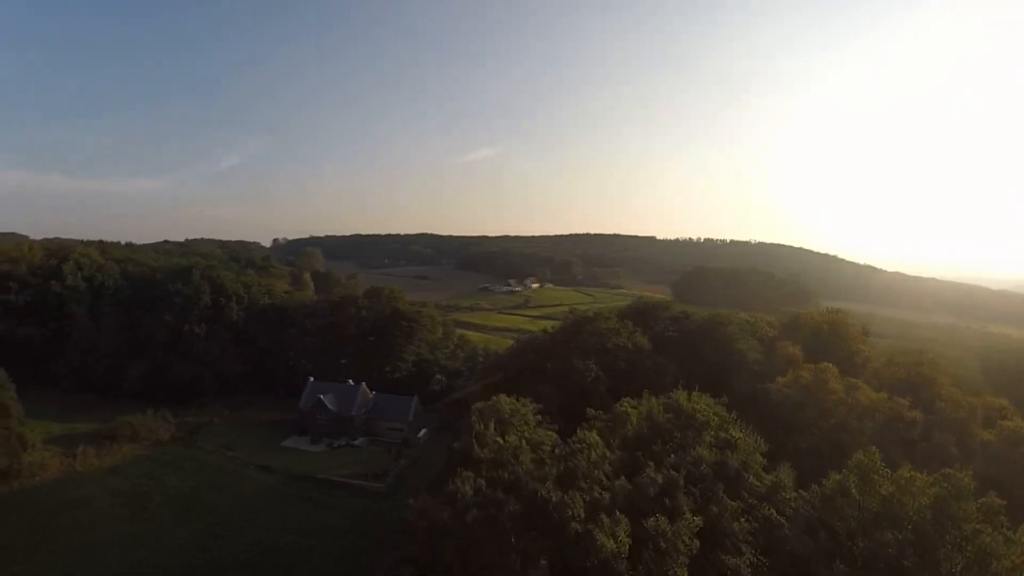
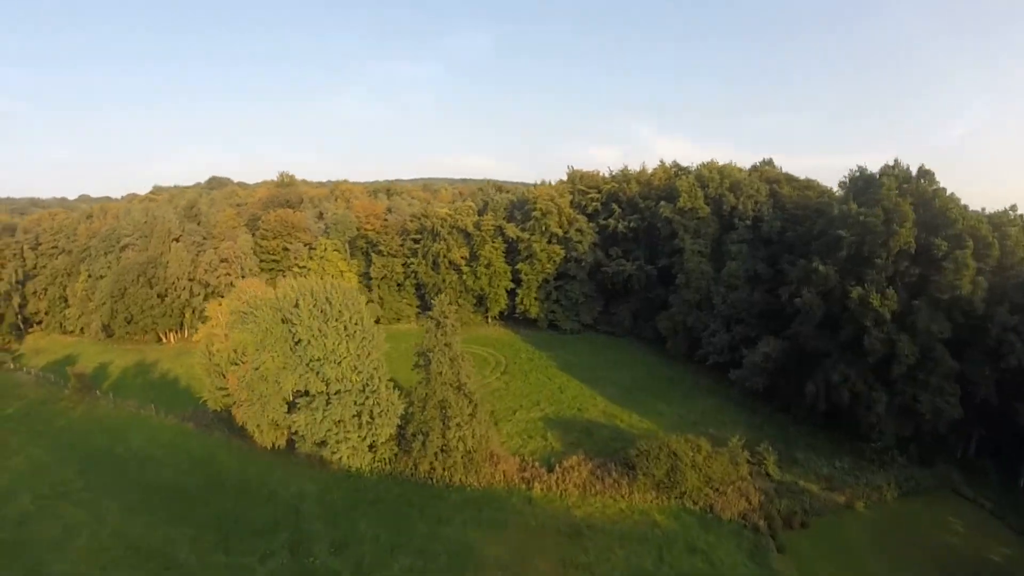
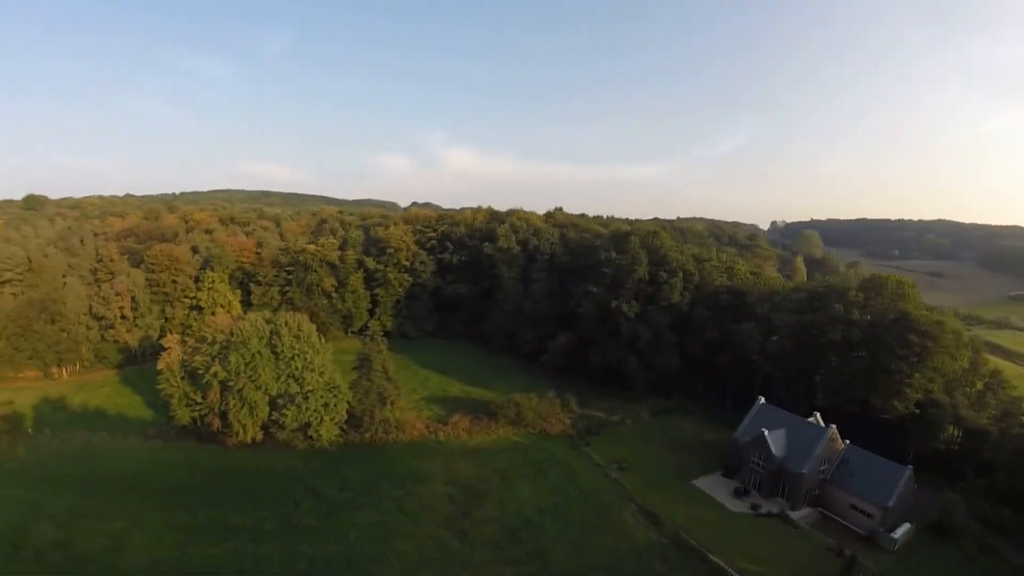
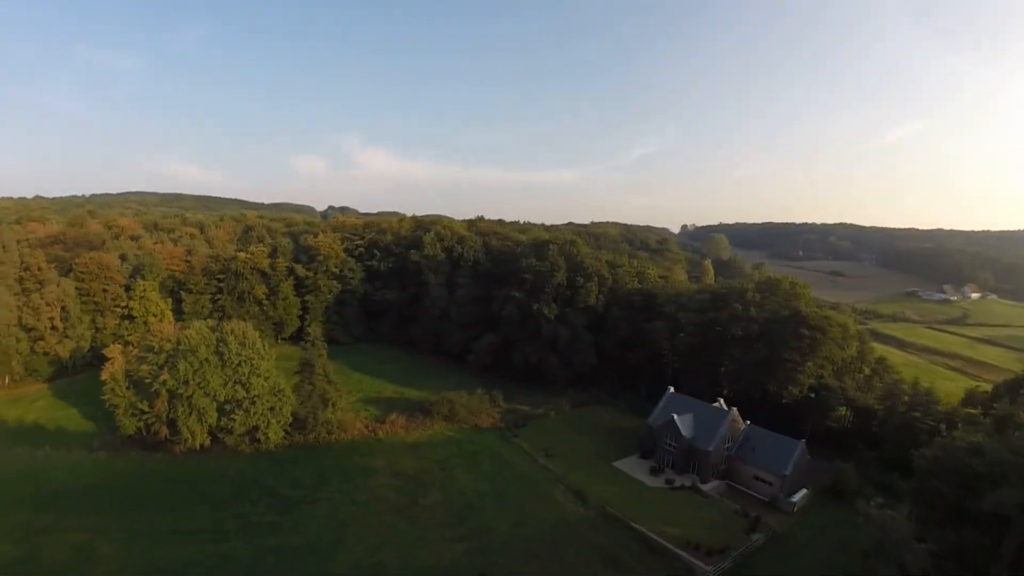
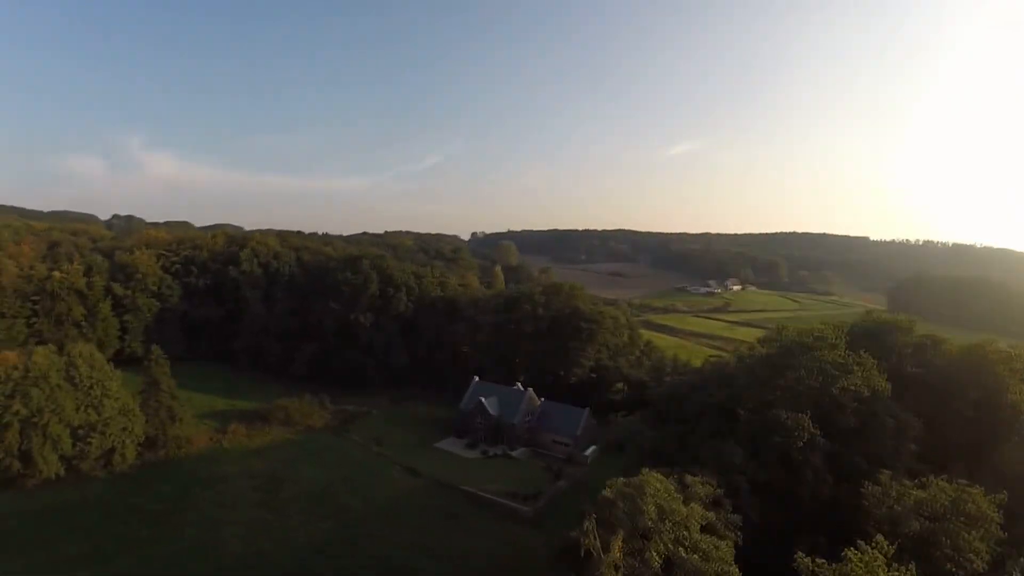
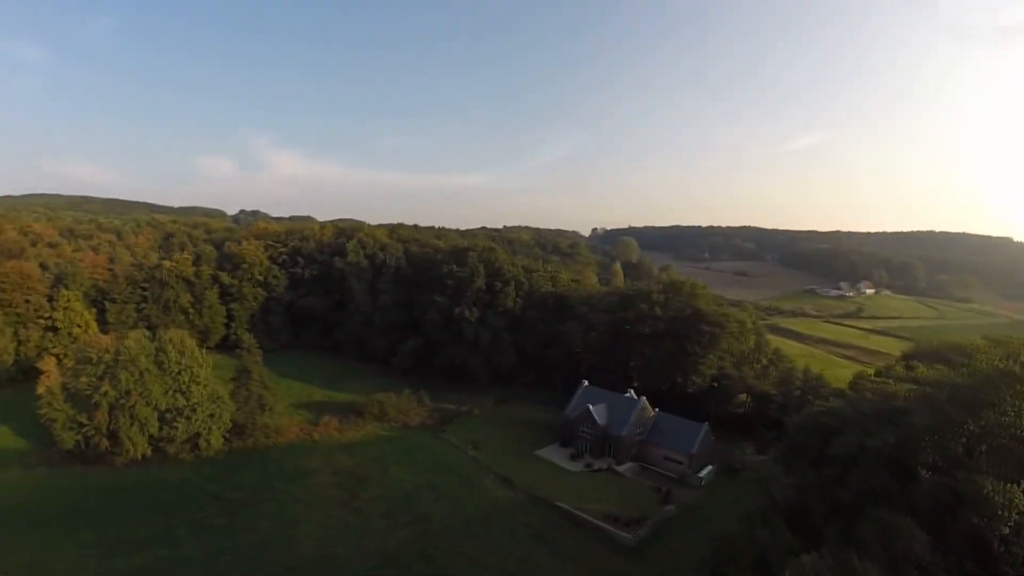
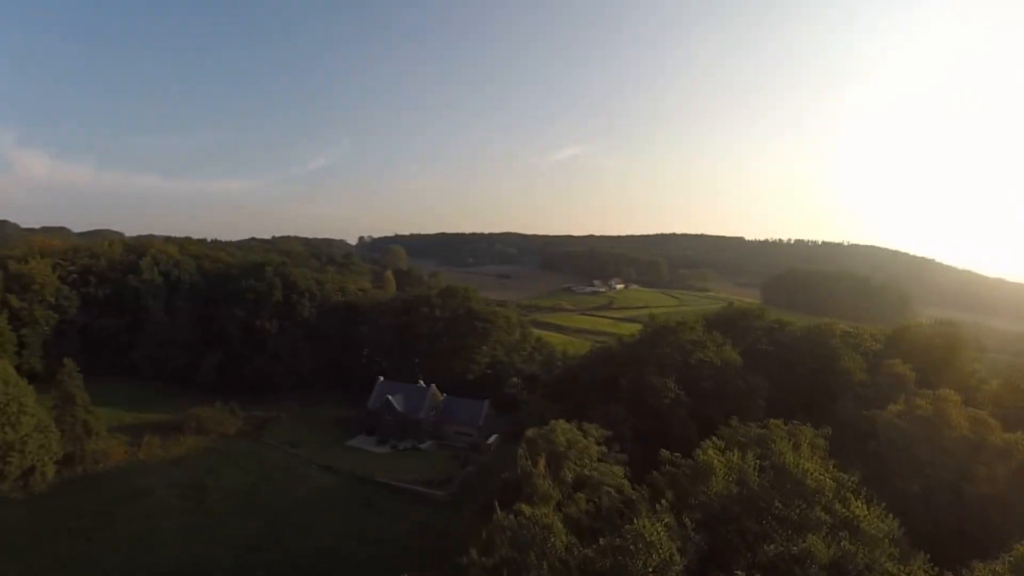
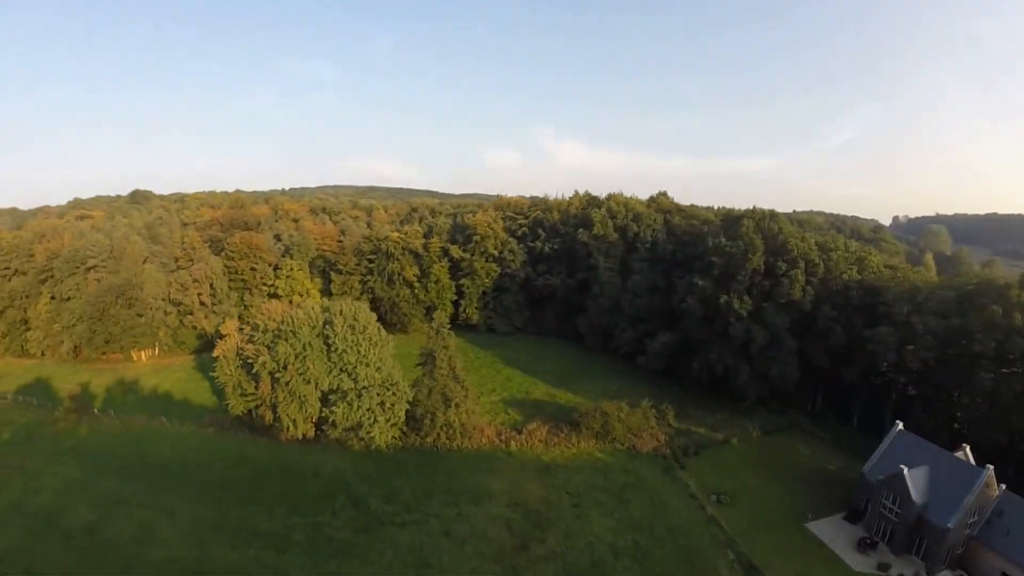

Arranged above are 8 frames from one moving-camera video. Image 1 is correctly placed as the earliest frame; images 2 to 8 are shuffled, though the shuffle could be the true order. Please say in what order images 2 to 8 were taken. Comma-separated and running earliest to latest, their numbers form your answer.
7, 5, 6, 4, 3, 8, 2
